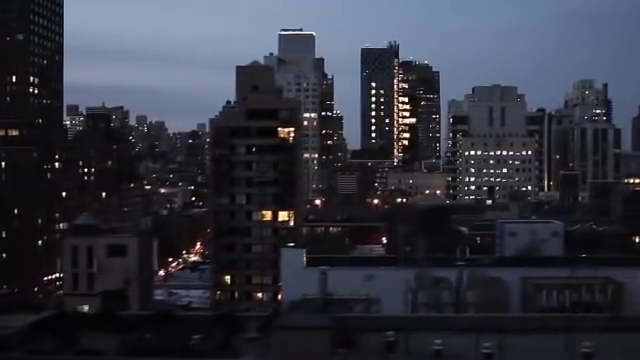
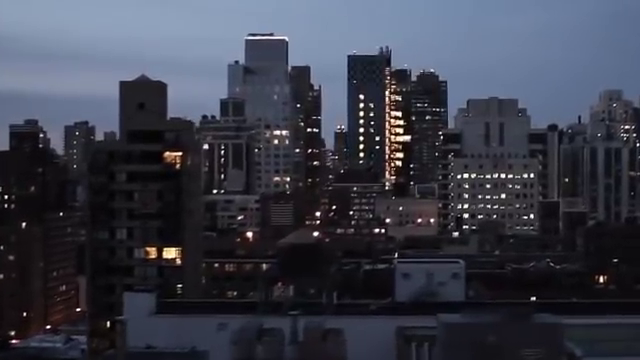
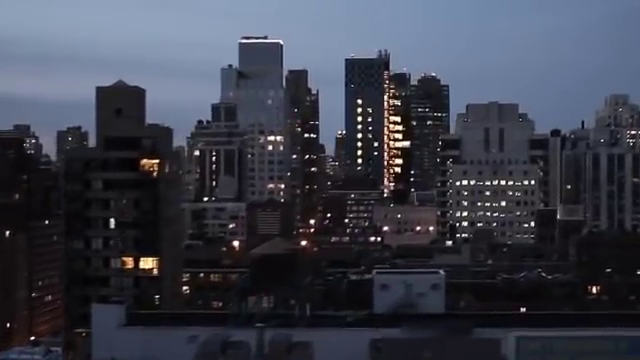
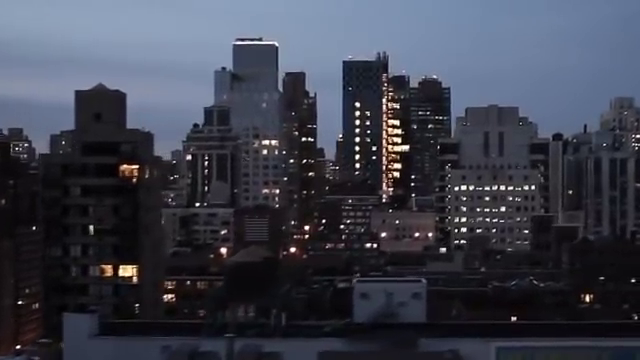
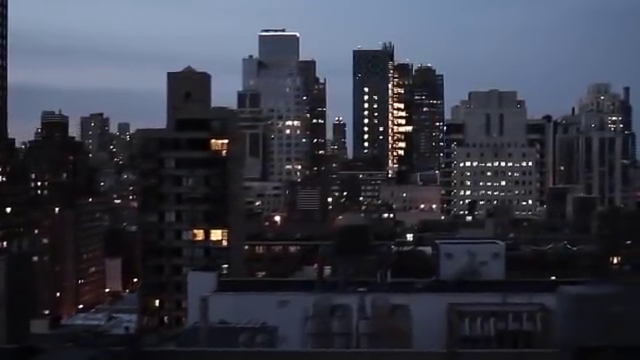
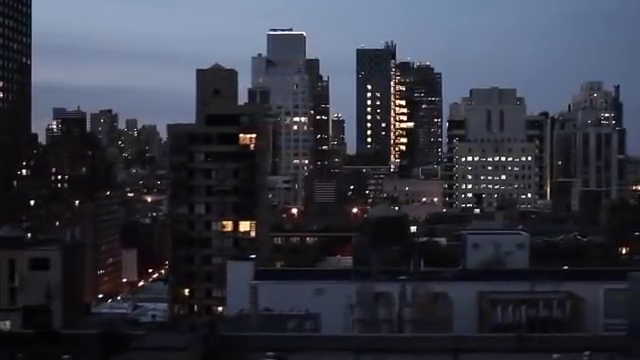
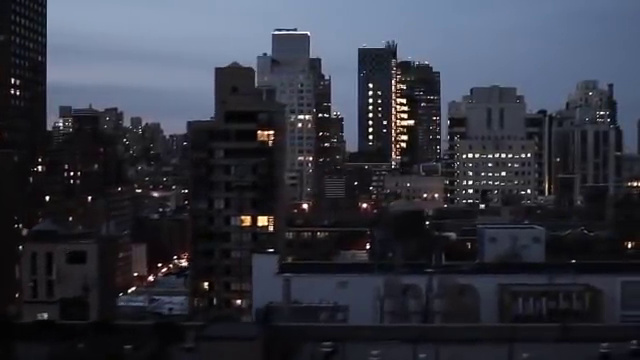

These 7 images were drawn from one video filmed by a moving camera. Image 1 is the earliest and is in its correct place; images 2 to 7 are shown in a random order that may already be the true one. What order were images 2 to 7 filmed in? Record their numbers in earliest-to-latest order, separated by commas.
7, 6, 5, 2, 3, 4
